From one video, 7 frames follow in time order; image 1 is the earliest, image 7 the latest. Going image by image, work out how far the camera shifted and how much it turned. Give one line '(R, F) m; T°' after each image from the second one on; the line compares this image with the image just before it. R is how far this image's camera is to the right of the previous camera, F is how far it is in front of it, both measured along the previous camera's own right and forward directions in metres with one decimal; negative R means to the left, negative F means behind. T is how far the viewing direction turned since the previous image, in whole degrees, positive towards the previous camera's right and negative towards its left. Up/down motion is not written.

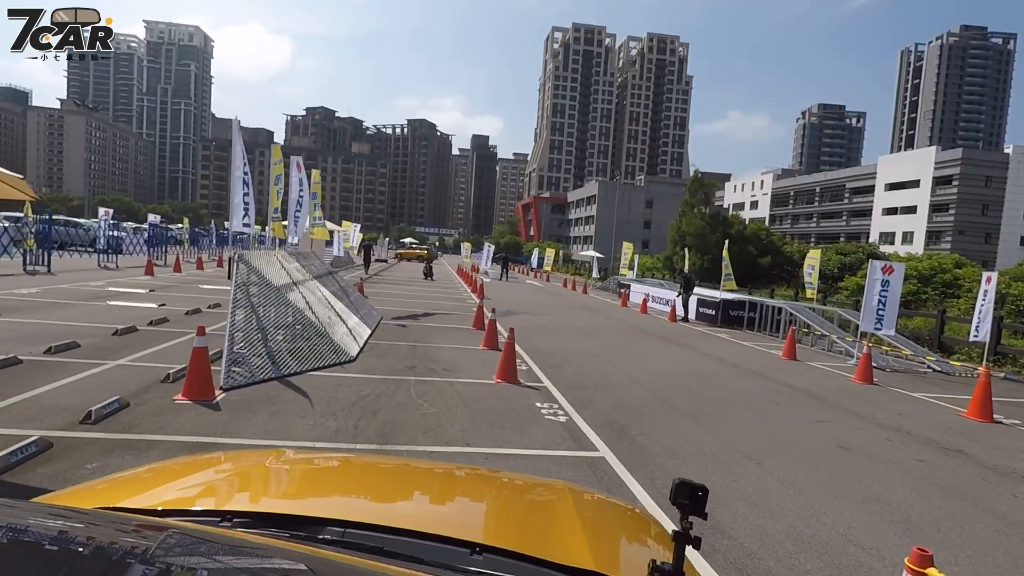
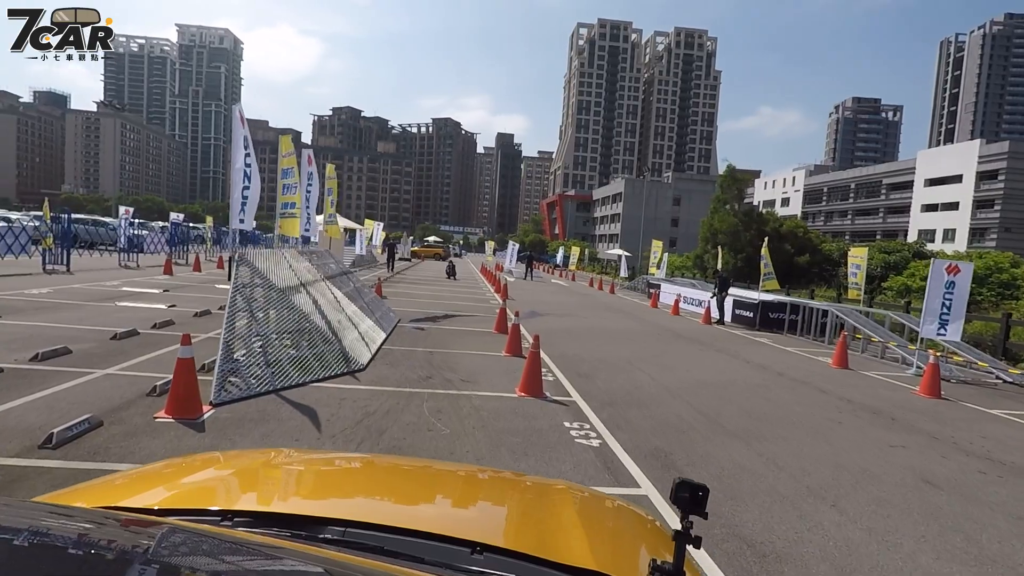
(0.0, +0.3) m; -2°
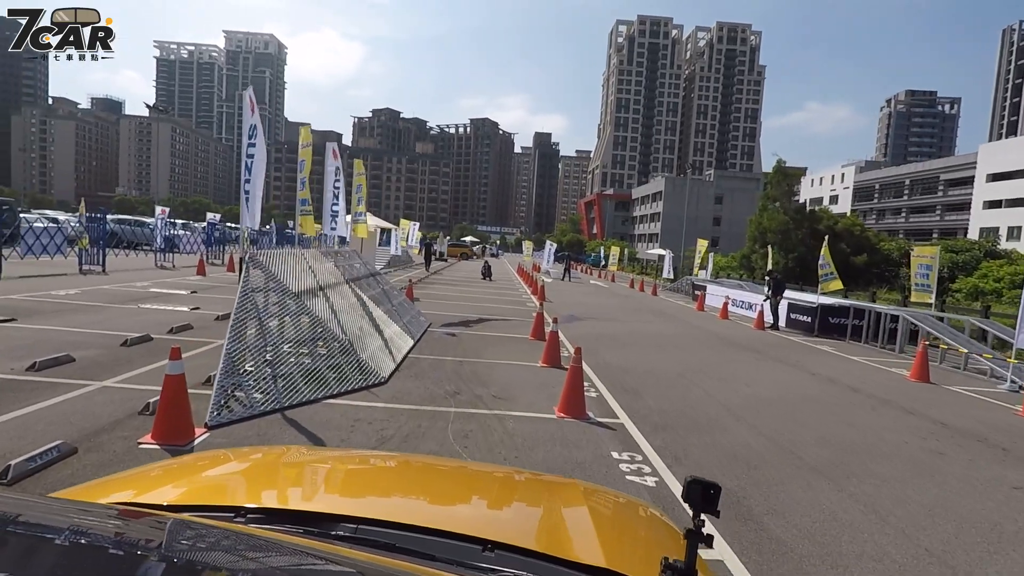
(0.0, +0.4) m; -3°
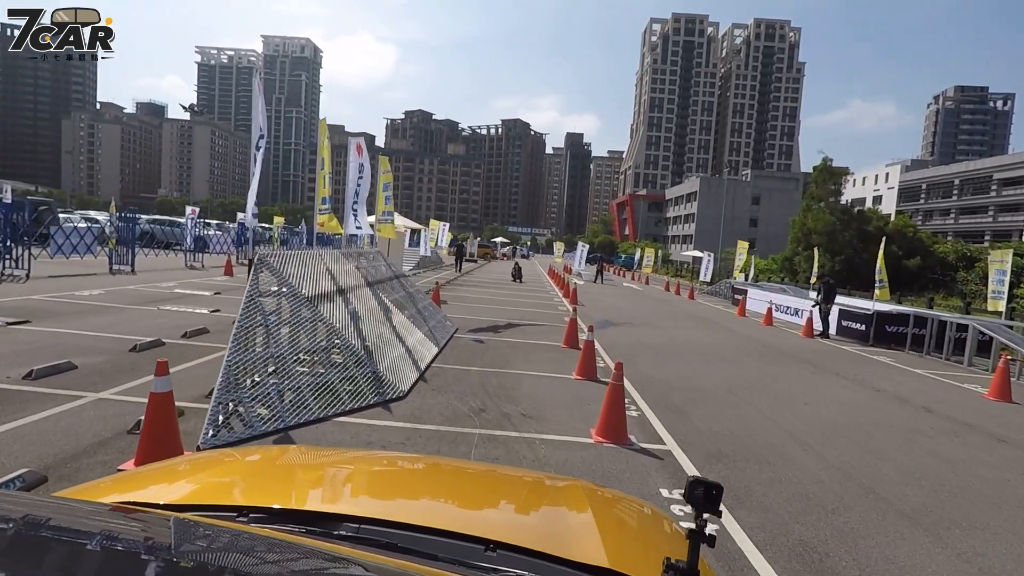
(0.0, +0.3) m; -3°
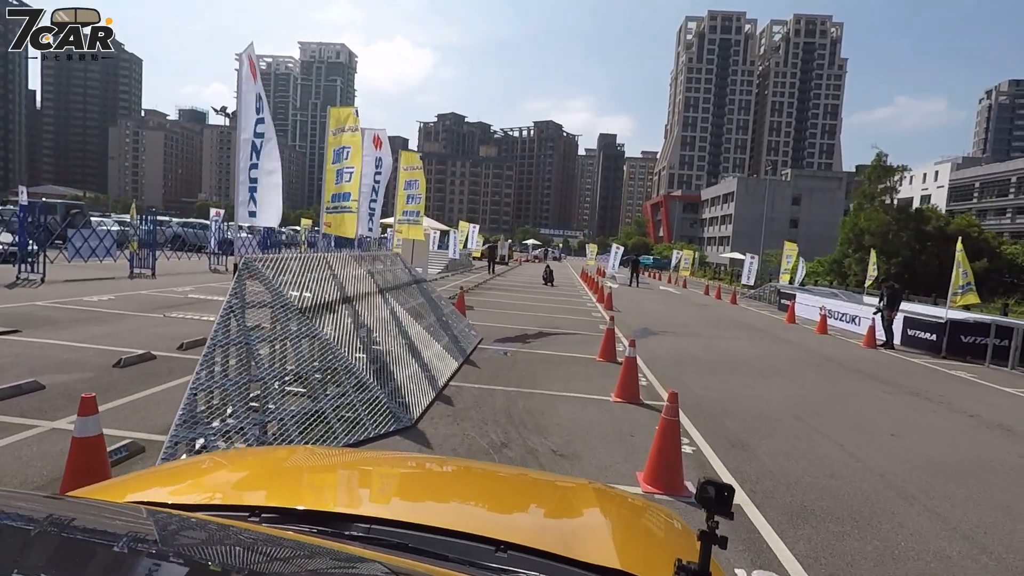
(0.0, +0.5) m; -3°
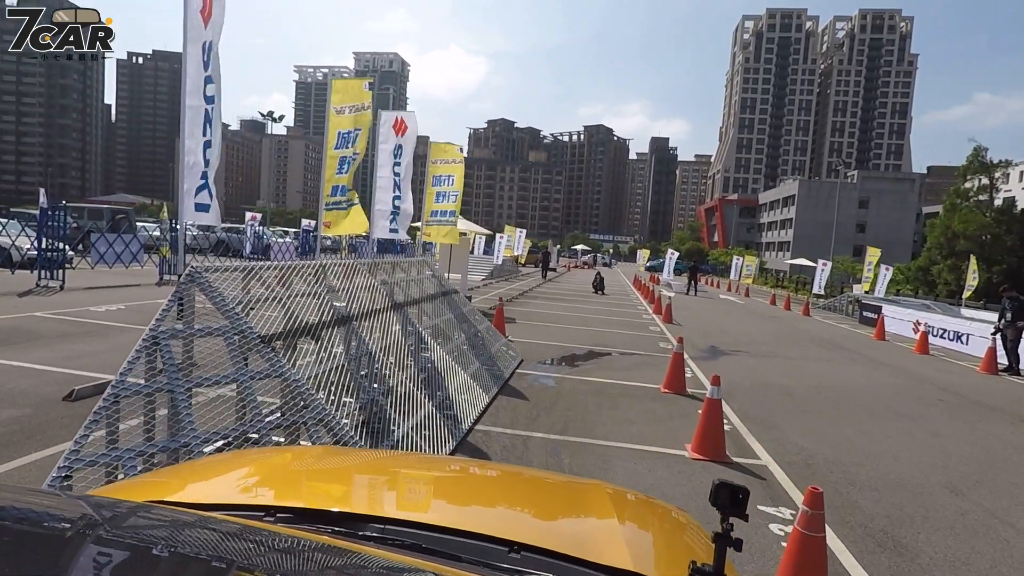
(0.0, +0.7) m; -4°
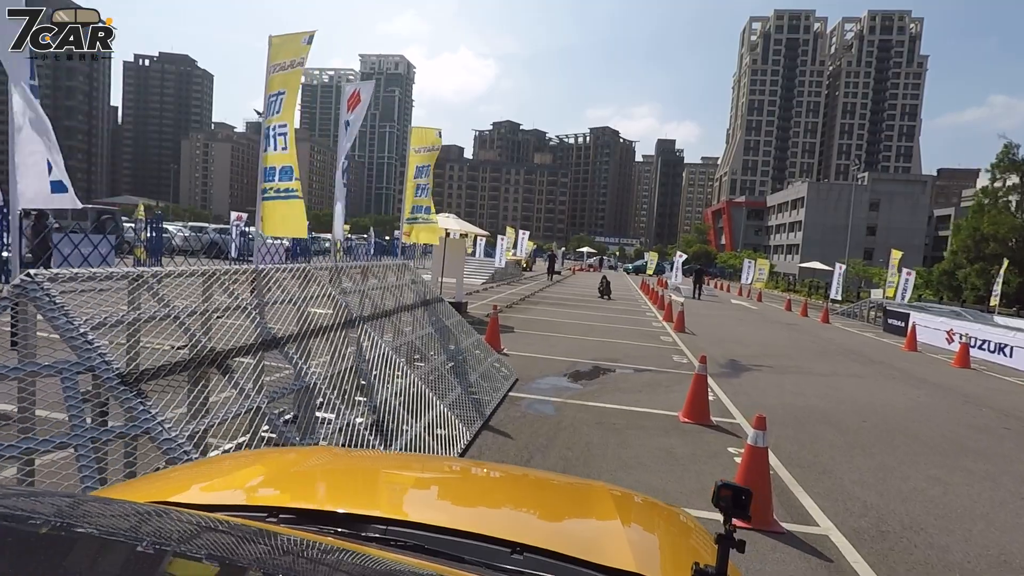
(+0.1, +0.5) m; 0°
